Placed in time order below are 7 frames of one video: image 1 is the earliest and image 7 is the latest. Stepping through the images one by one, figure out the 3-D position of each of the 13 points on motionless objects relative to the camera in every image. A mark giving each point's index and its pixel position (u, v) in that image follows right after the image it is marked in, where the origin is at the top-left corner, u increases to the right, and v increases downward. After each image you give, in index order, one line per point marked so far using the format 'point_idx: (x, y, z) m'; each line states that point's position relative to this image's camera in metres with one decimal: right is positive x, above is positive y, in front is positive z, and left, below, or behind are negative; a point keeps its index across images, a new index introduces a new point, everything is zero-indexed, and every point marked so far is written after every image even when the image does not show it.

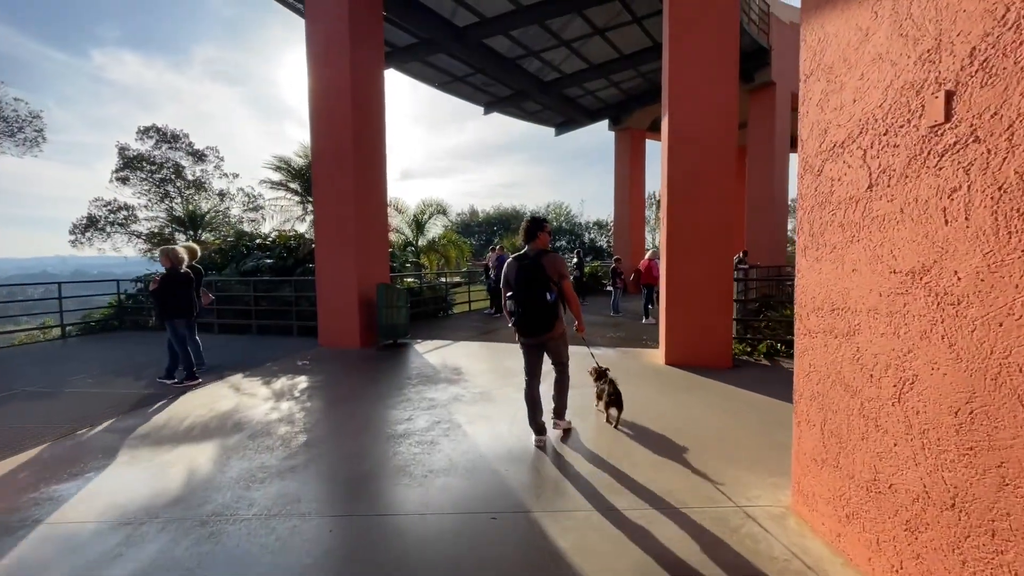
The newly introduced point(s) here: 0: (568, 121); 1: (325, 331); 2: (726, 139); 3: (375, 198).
0: (+2.6, +7.4, +19.6) m
1: (-3.4, -0.8, +8.0) m
2: (+3.0, +1.9, +6.0) m
3: (-2.5, +1.6, +8.1) m
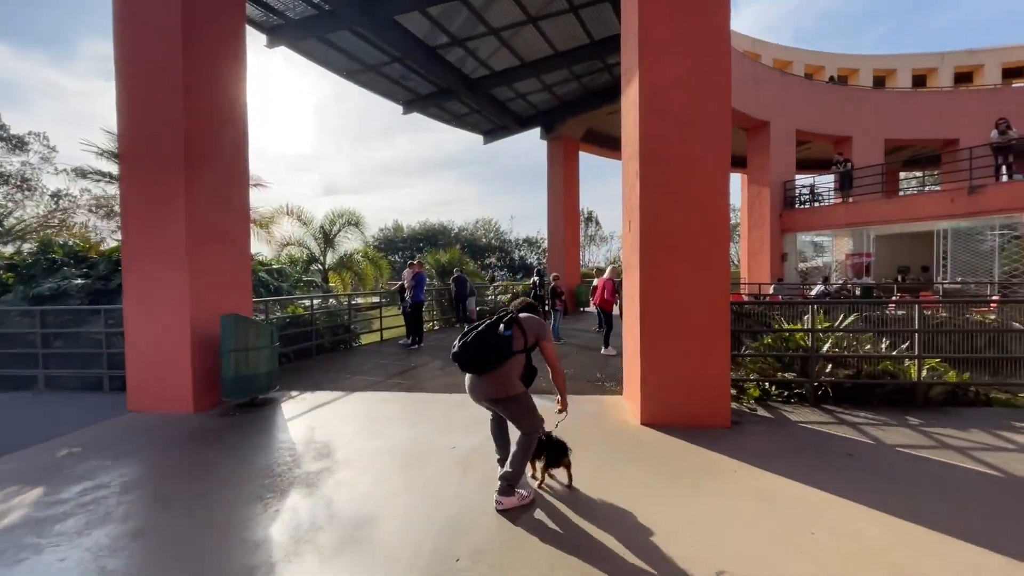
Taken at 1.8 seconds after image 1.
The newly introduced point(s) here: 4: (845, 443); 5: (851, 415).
0: (-0.5, +6.6, +18.0) m
1: (-4.5, -1.2, +5.3) m
2: (+2.2, +1.6, +4.5) m
3: (-3.7, +1.2, +5.6) m
4: (+3.0, -1.4, +4.0) m
5: (+3.7, -1.4, +4.8) m
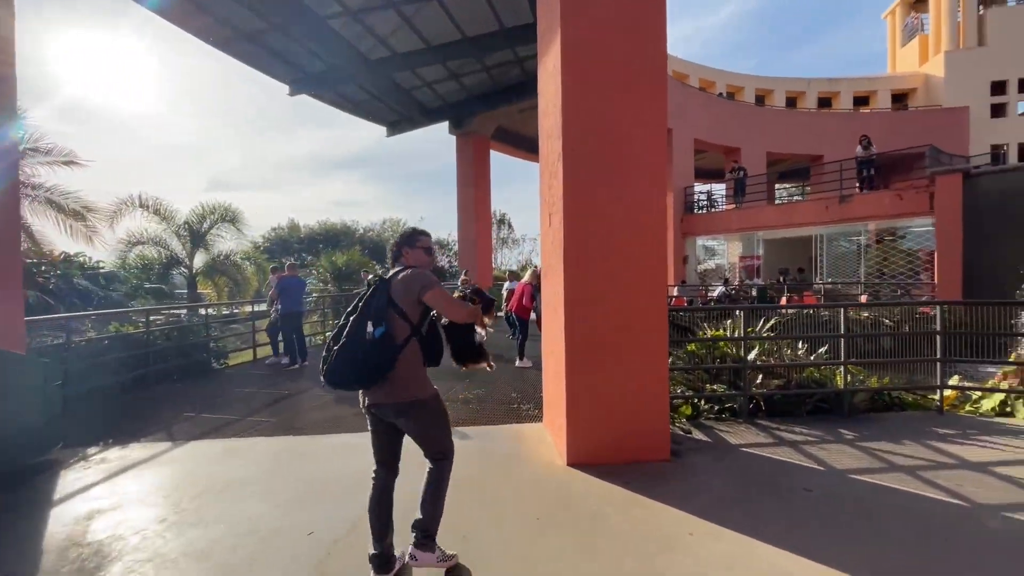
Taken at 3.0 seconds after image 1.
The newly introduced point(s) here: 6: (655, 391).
0: (-4.1, +6.4, +16.5) m
1: (-5.4, -1.3, +3.2) m
2: (+1.3, +1.5, +3.8) m
3: (-4.7, +1.1, +3.8) m
4: (+2.2, -1.5, +3.4) m
5: (+2.8, -1.5, +4.4) m
6: (+1.2, -0.9, +3.8) m
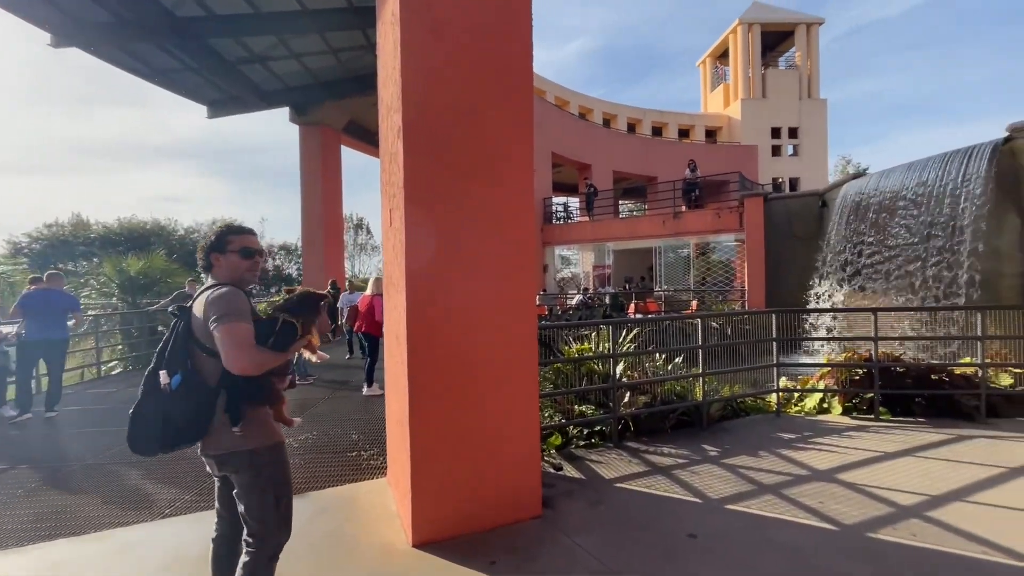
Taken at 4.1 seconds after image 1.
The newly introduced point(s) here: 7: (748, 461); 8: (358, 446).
0: (-8.9, +6.0, +13.8) m
1: (-6.1, -1.5, +0.5) m
2: (+0.1, +1.4, +3.1) m
3: (-5.6, +0.9, +1.3) m
4: (+1.1, -1.6, +3.0) m
5: (+1.4, -1.6, +4.1) m
6: (+0.1, -1.0, +3.1) m
7: (+2.1, -1.5, +3.9) m
8: (-1.6, -1.7, +4.7) m
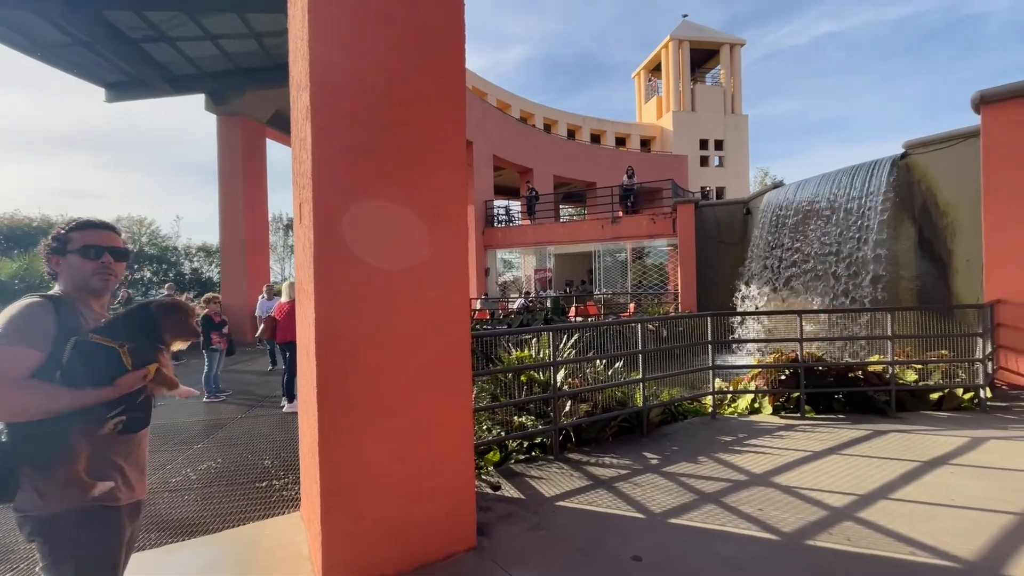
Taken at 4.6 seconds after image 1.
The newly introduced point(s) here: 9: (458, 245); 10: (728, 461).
0: (-10.7, +5.8, +12.2) m
1: (-6.1, -1.5, -0.5) m
2: (-0.4, +1.4, +2.8) m
3: (-5.8, +0.9, +0.3) m
4: (+0.7, -1.6, +2.8) m
5: (+0.8, -1.6, +4.0) m
6: (-0.4, -1.1, +2.7) m
7: (+1.5, -1.6, +3.8) m
8: (-2.3, -1.7, +4.1) m
9: (-0.4, +0.3, +2.8) m
10: (+2.0, -1.6, +4.0) m
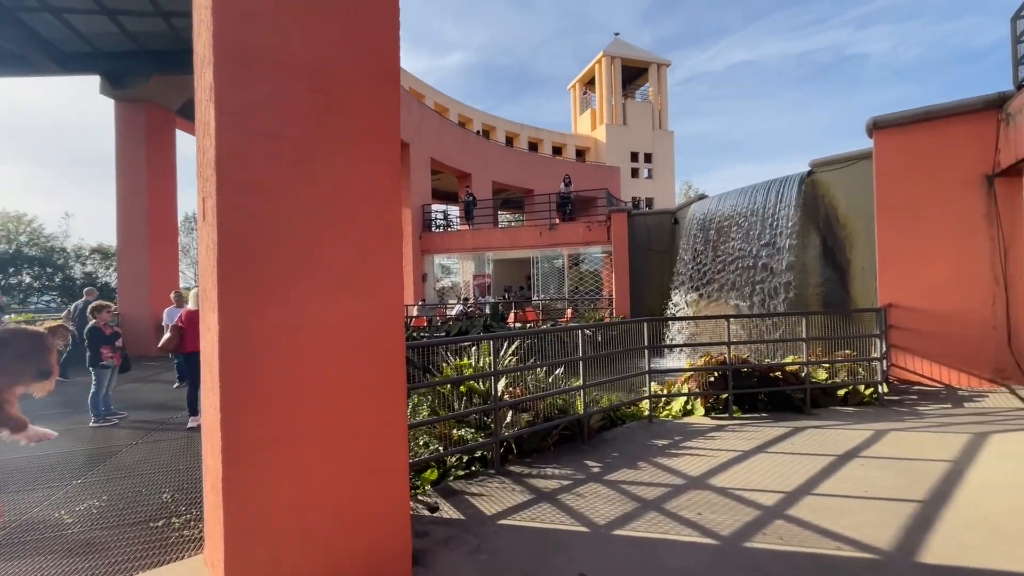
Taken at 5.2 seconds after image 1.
0: (-12.3, +5.7, +10.5) m
1: (-5.9, -1.5, -1.6) m
2: (-0.7, +1.3, +2.6) m
3: (-5.7, +0.9, -0.7) m
4: (+0.3, -1.6, +2.7) m
5: (+0.3, -1.7, +3.8) m
6: (-0.7, -1.1, +2.5) m
7: (+1.0, -1.6, +3.8) m
8: (-2.8, -1.8, +3.6) m
9: (-0.7, +0.3, +2.5) m
10: (+1.4, -1.6, +4.1) m
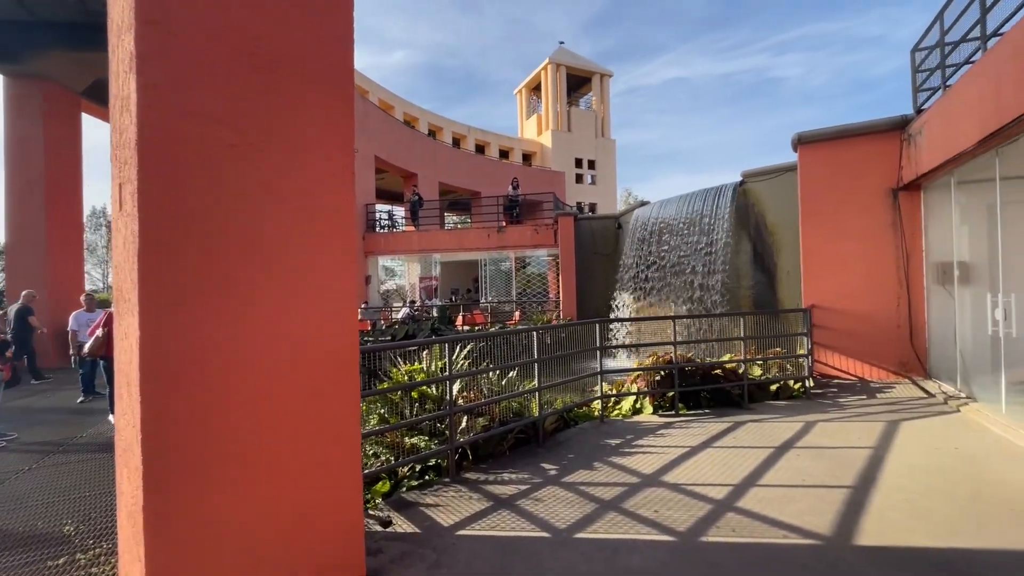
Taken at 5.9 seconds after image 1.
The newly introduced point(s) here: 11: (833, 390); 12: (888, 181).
0: (-13.4, +5.6, +8.9) m
1: (-5.6, -1.5, -2.4) m
2: (-0.9, +1.3, +2.4) m
3: (-5.5, +0.9, -1.5) m
4: (+0.1, -1.6, +2.6) m
5: (-0.1, -1.7, +3.8) m
6: (-0.9, -1.1, +2.3) m
7: (+0.6, -1.6, +3.8) m
8: (-3.1, -1.8, +3.1) m
9: (-0.9, +0.3, +2.4) m
10: (+1.0, -1.6, +4.1) m
11: (+5.0, -1.6, +6.8) m
12: (+6.2, +1.8, +7.2) m
